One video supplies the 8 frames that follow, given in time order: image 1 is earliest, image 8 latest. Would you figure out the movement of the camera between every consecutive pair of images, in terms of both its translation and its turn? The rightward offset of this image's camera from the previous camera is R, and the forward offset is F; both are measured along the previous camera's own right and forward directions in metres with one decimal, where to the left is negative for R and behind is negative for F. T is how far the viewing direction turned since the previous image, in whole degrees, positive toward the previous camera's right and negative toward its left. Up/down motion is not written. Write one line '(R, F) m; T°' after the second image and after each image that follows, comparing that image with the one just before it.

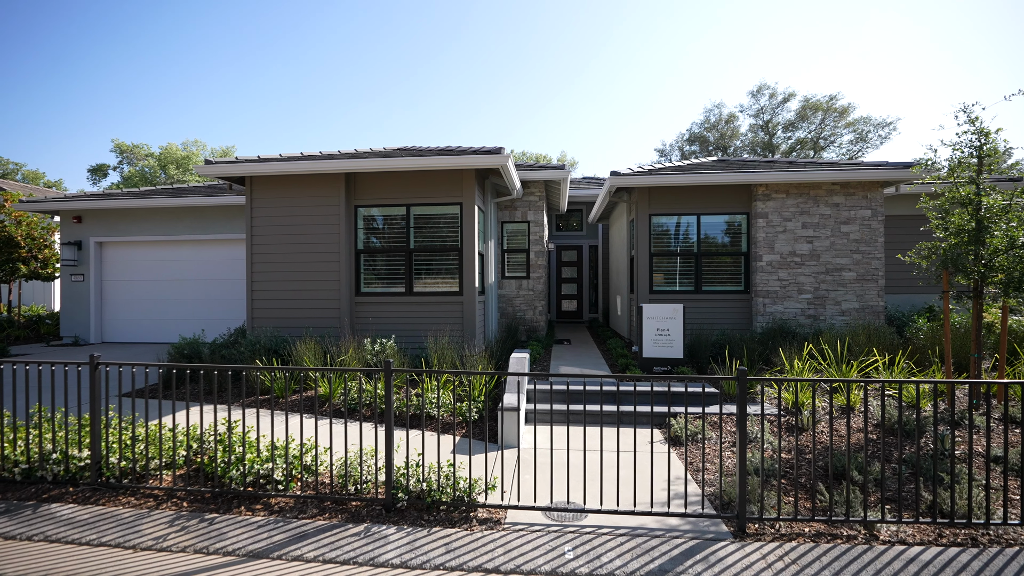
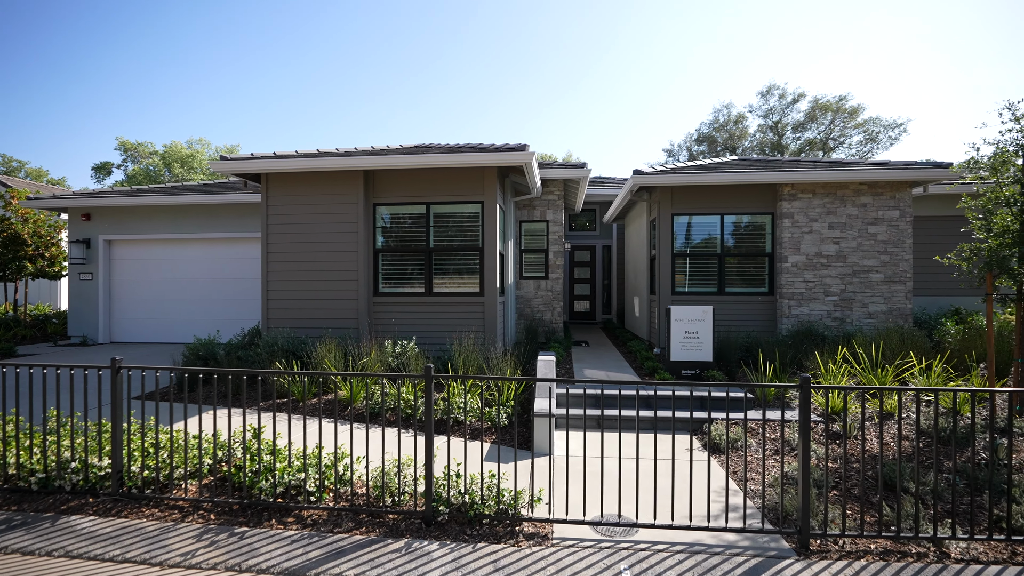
(-0.3, +0.2) m; 0°
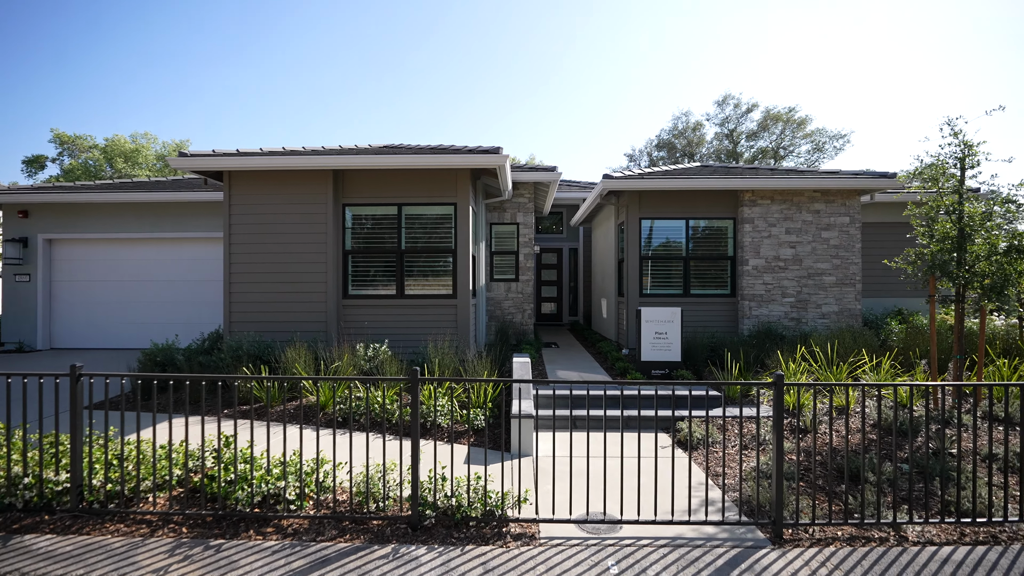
(-0.2, 0.0) m; +4°
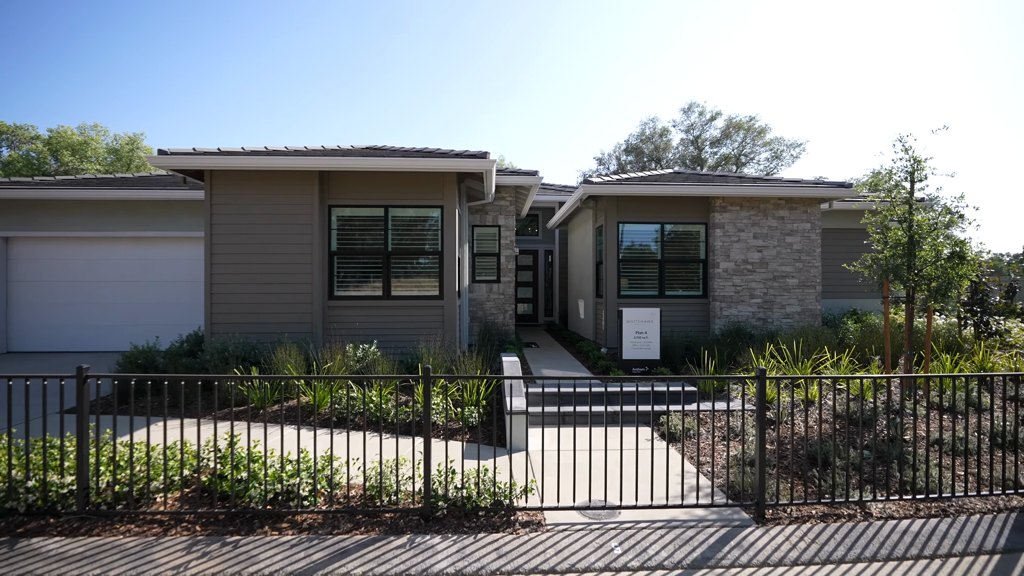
(-0.3, -0.2) m; +4°
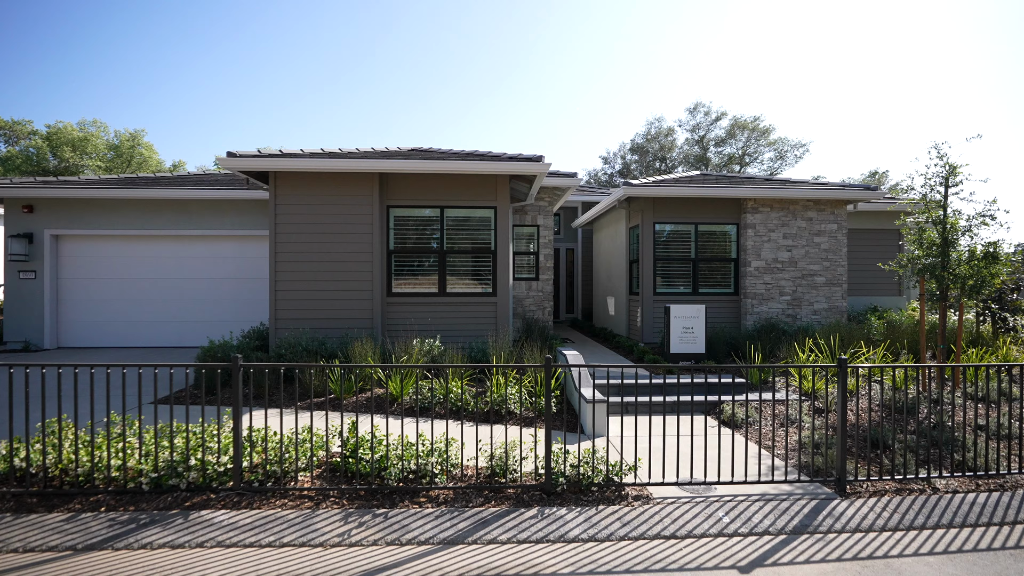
(-0.9, -0.4) m; +1°
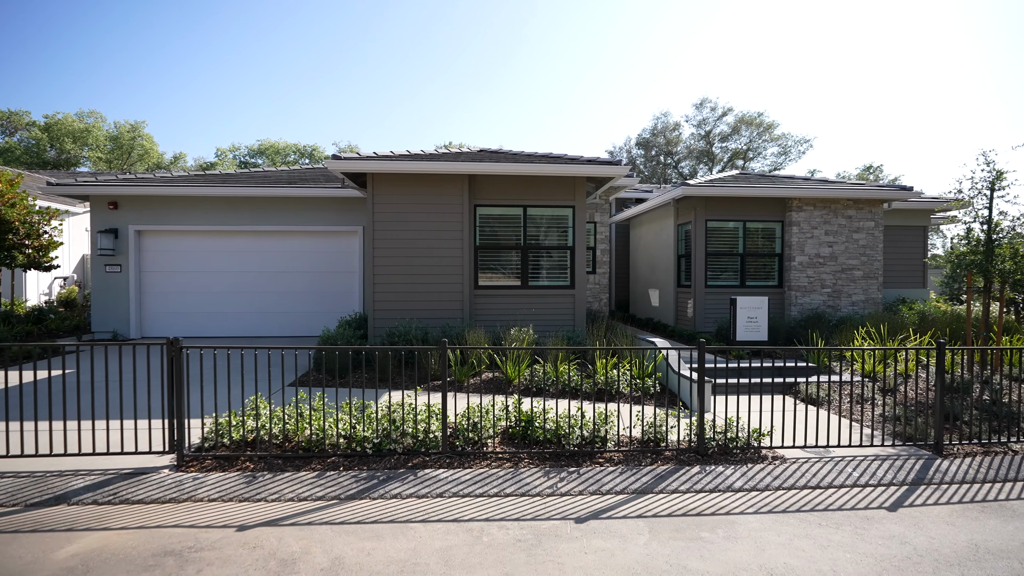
(-1.5, -0.7) m; +1°
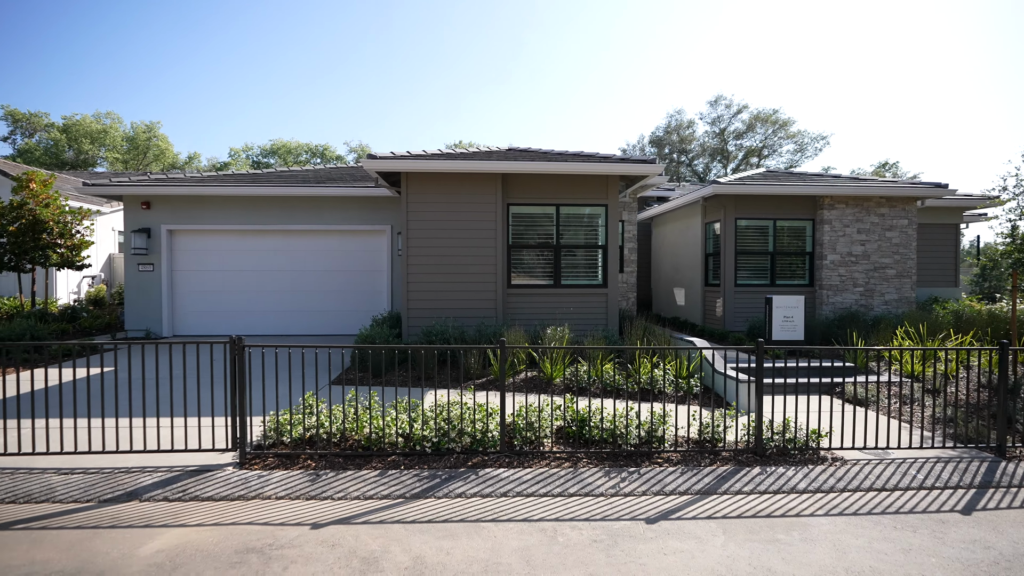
(-0.4, 0.0) m; -1°
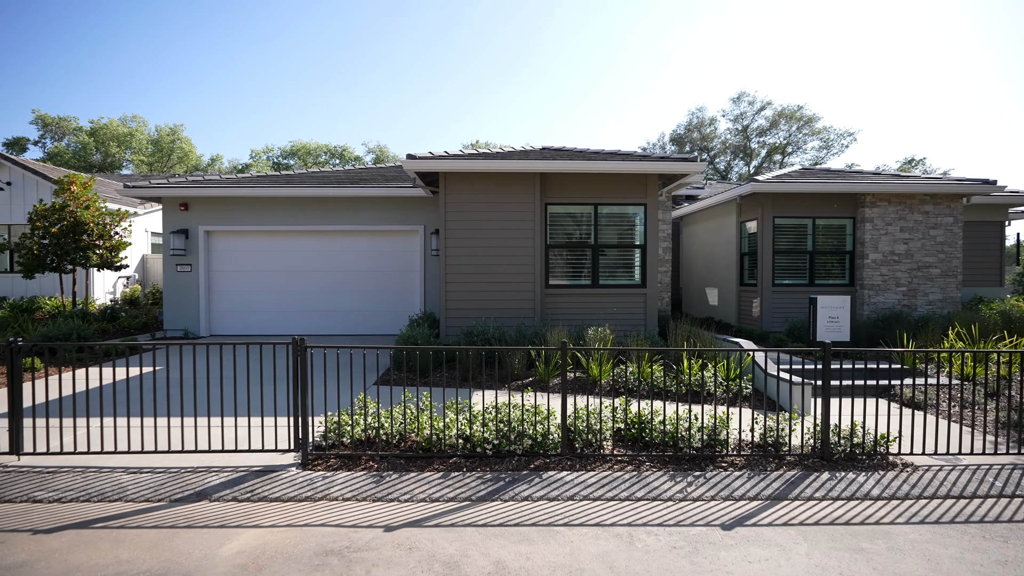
(-0.4, +0.1) m; -2°
